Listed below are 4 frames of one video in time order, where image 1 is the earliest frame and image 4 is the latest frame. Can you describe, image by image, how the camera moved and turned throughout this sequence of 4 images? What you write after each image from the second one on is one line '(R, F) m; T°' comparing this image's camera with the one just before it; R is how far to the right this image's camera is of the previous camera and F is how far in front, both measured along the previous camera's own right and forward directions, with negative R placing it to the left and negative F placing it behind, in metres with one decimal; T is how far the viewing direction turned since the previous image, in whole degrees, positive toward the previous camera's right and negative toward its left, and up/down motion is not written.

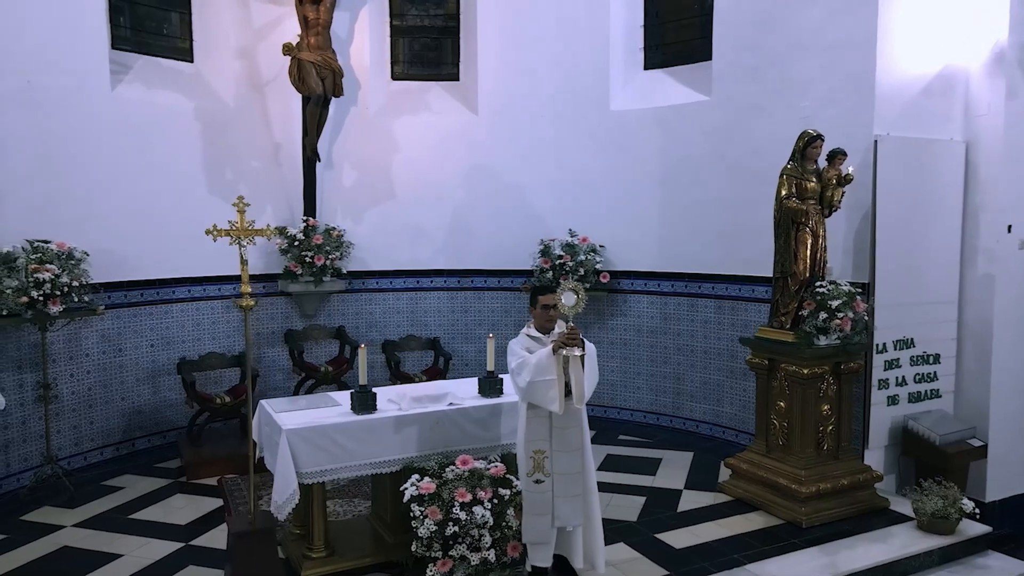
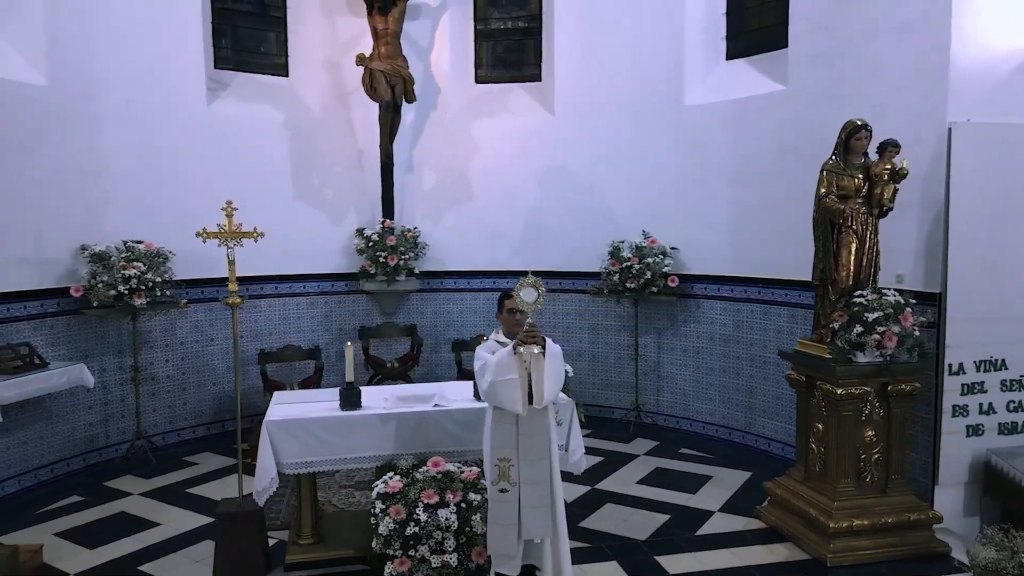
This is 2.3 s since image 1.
(+0.9, +0.2) m; -13°
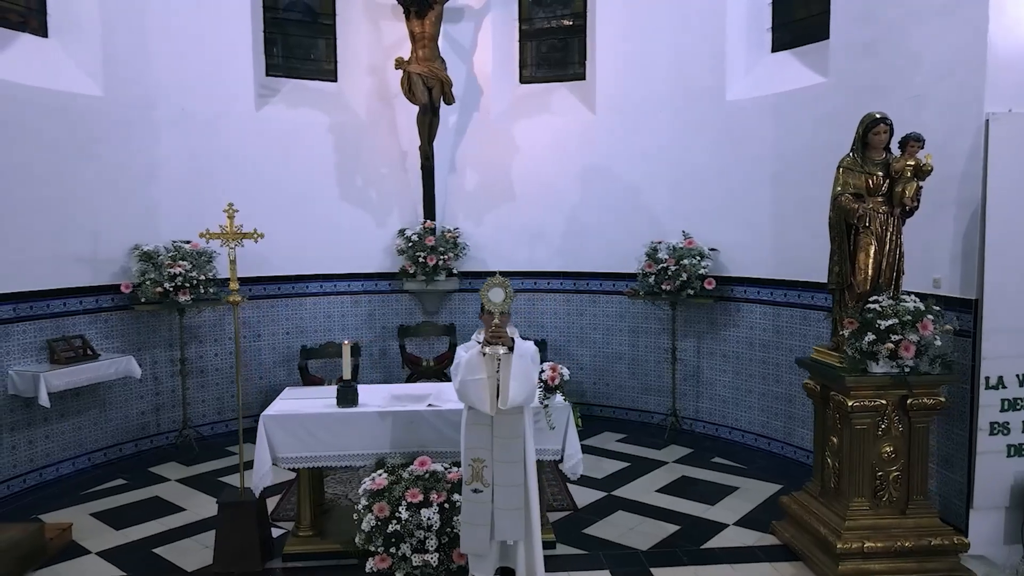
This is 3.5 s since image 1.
(+0.5, +0.1) m; -7°
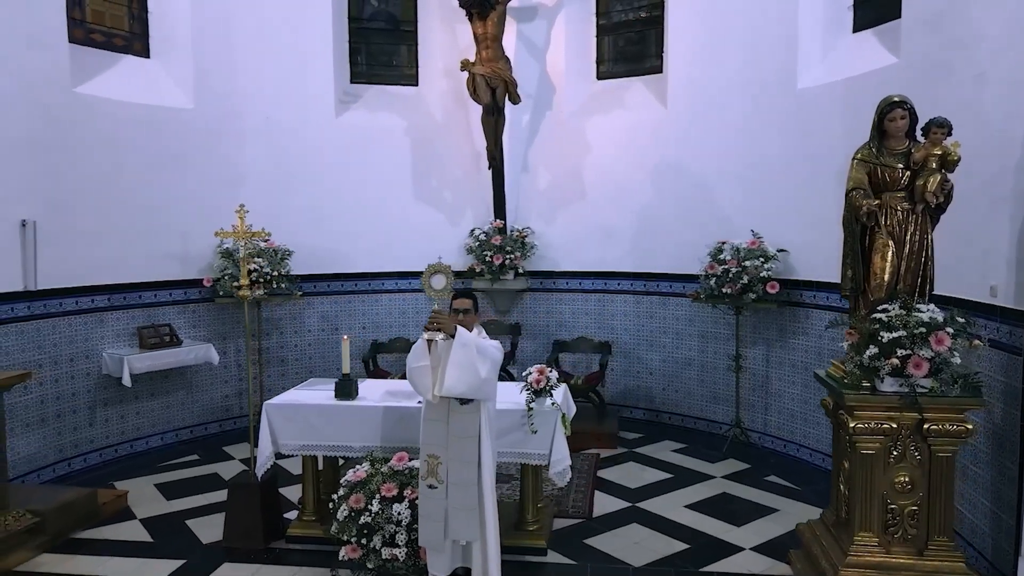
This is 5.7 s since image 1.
(+0.8, +0.1) m; -12°
